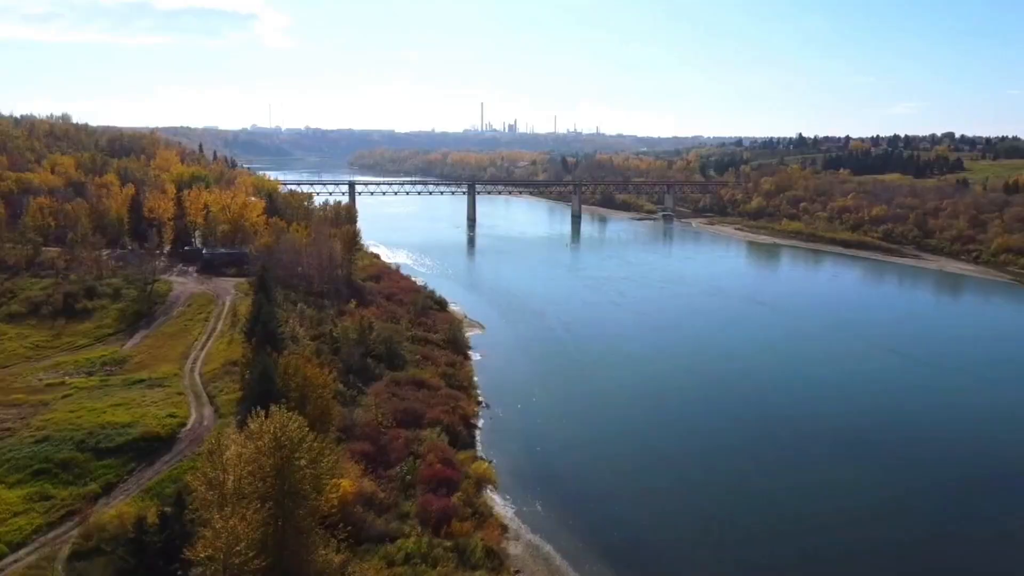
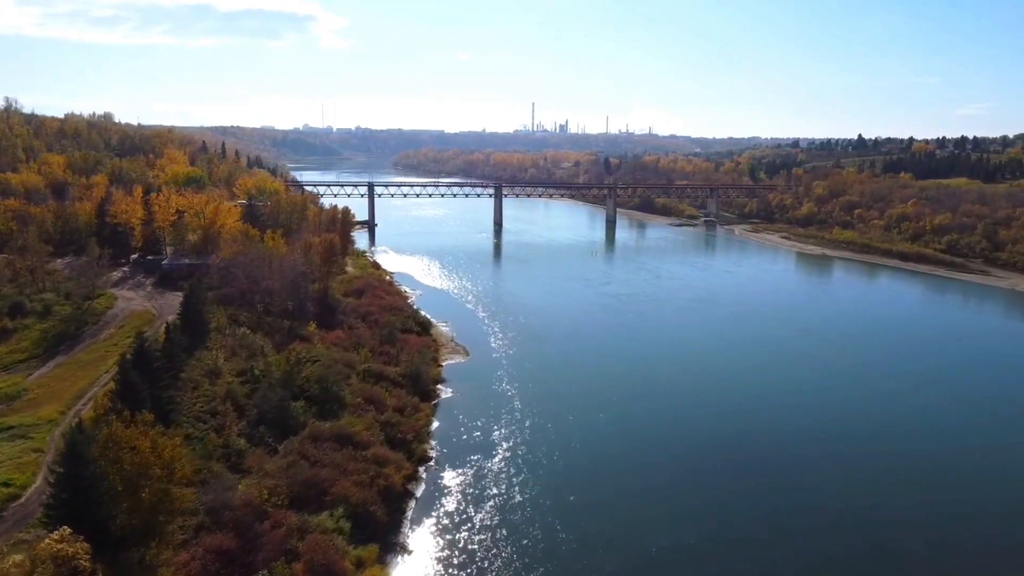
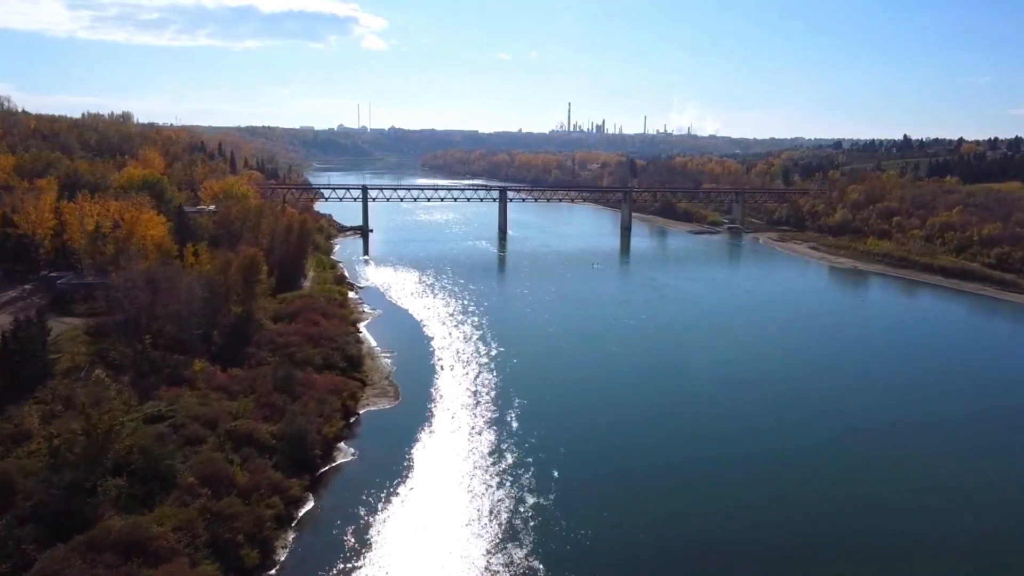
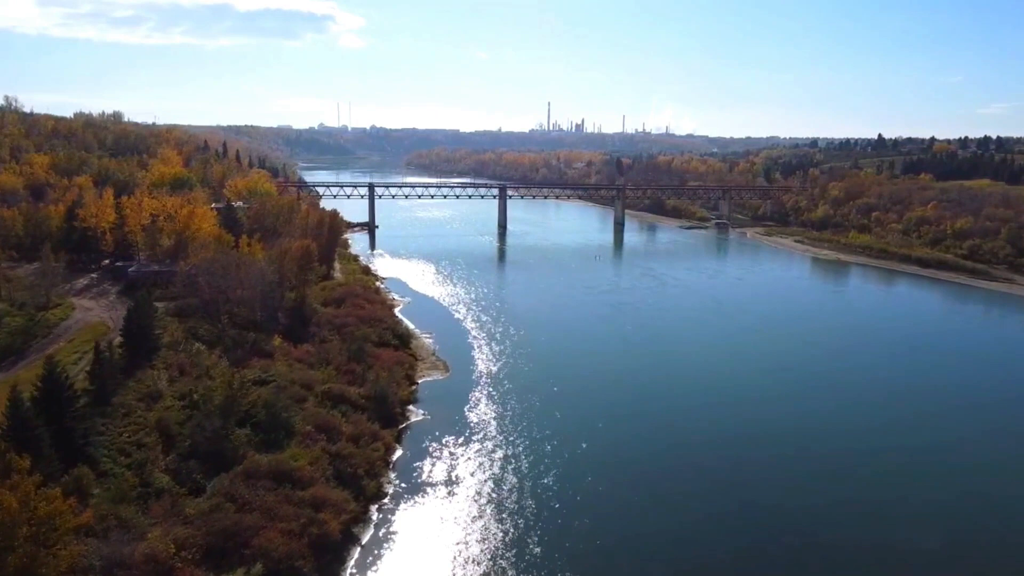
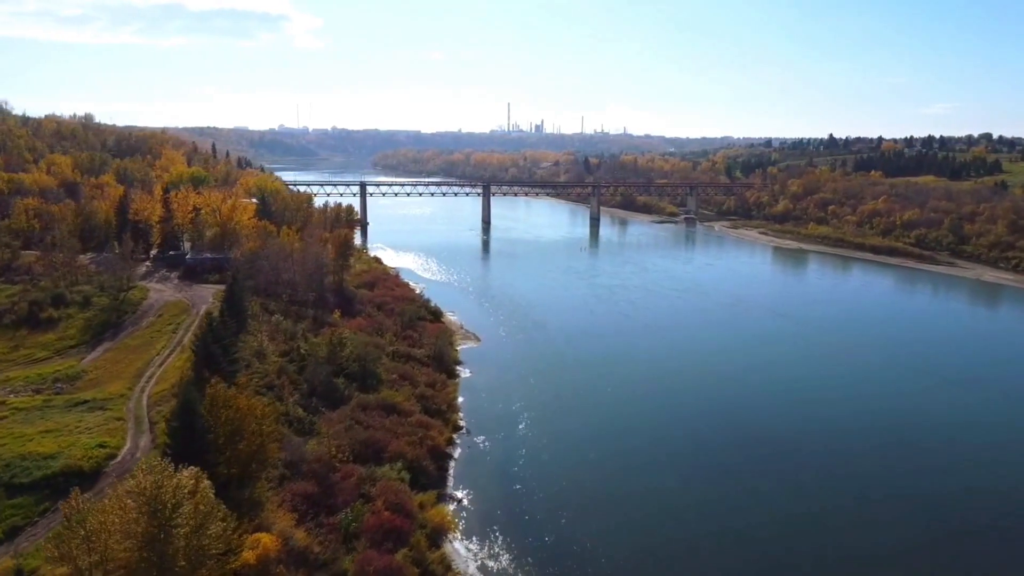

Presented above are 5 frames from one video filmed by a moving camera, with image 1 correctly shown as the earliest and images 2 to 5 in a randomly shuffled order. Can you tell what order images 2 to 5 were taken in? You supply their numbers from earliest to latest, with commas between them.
5, 2, 4, 3
